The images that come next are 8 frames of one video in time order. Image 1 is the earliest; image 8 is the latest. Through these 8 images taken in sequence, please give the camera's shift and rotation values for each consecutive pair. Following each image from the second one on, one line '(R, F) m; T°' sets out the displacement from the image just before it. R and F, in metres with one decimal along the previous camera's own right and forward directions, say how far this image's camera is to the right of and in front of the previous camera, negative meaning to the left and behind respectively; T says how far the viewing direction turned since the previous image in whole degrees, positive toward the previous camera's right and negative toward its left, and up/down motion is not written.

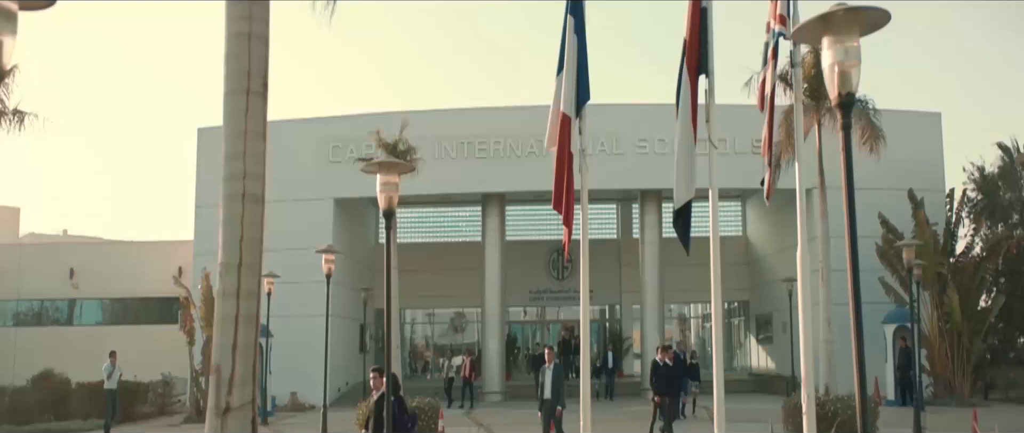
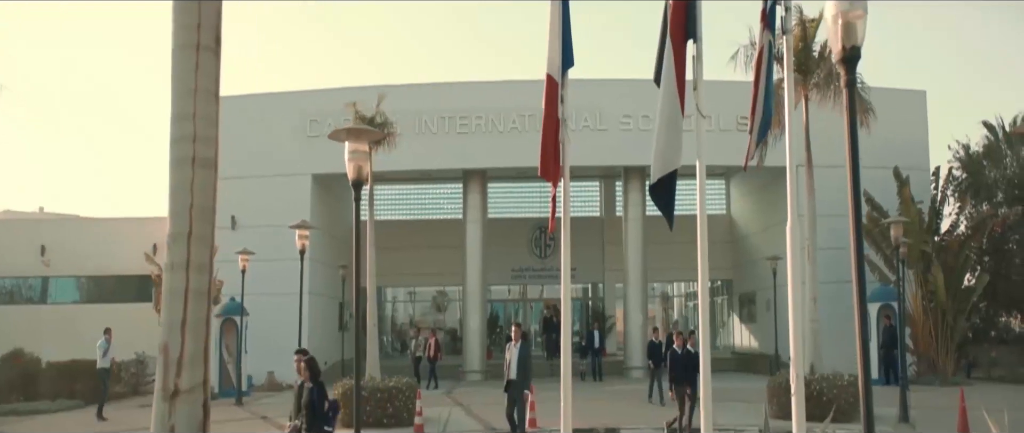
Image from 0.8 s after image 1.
(+0.1, +0.5) m; +1°
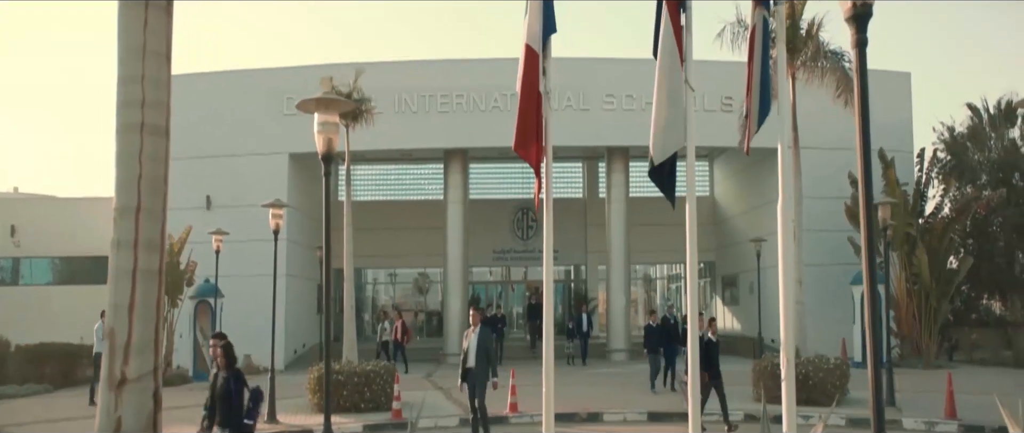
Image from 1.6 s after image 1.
(0.0, +0.5) m; +1°
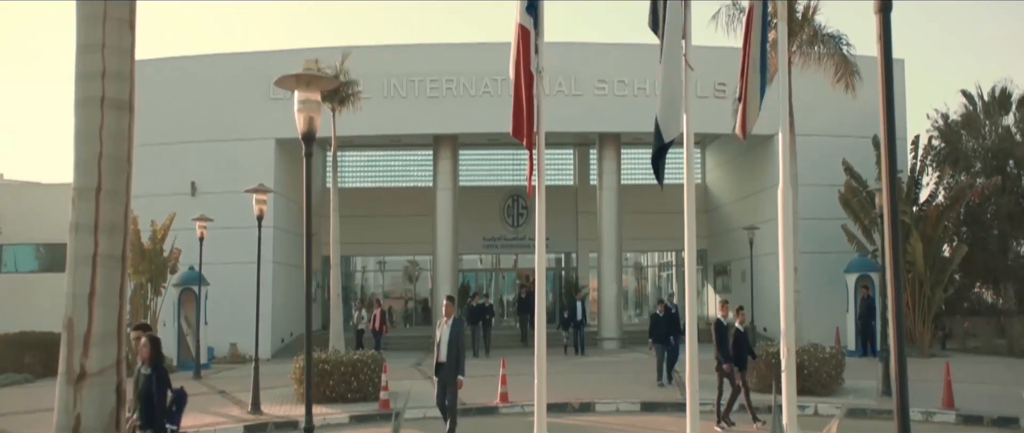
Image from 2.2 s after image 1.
(0.0, +0.4) m; +1°
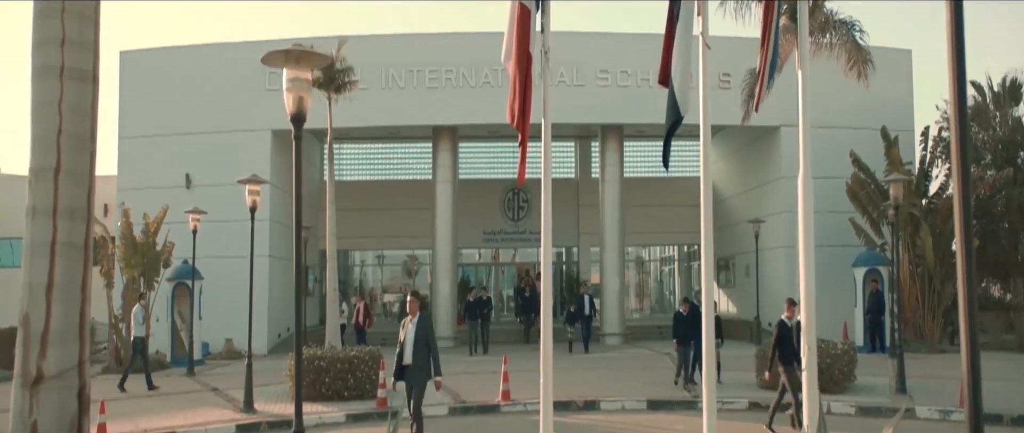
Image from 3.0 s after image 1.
(-0.1, +0.6) m; 0°
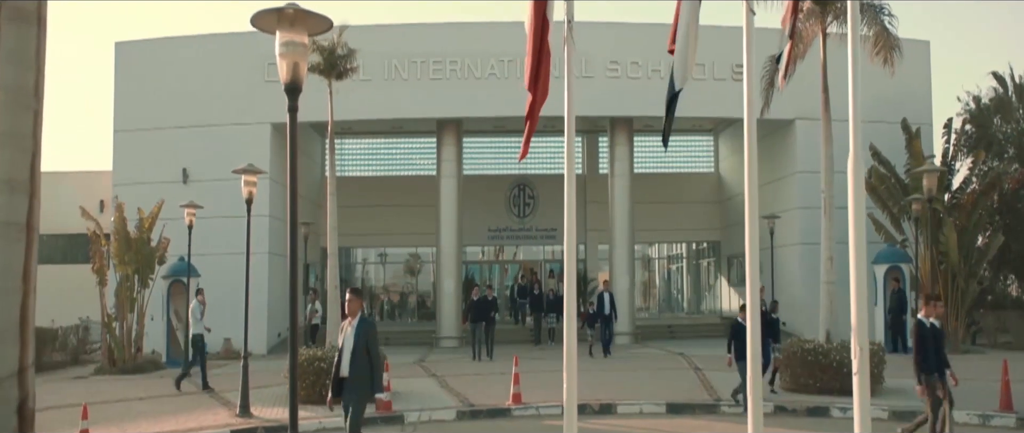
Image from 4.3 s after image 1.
(-0.2, +0.9) m; 0°
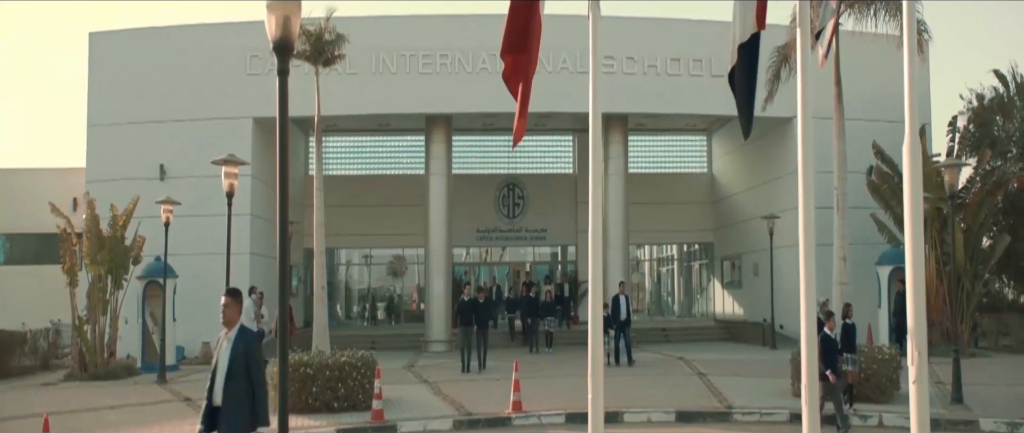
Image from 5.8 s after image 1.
(-0.3, +0.9) m; +1°
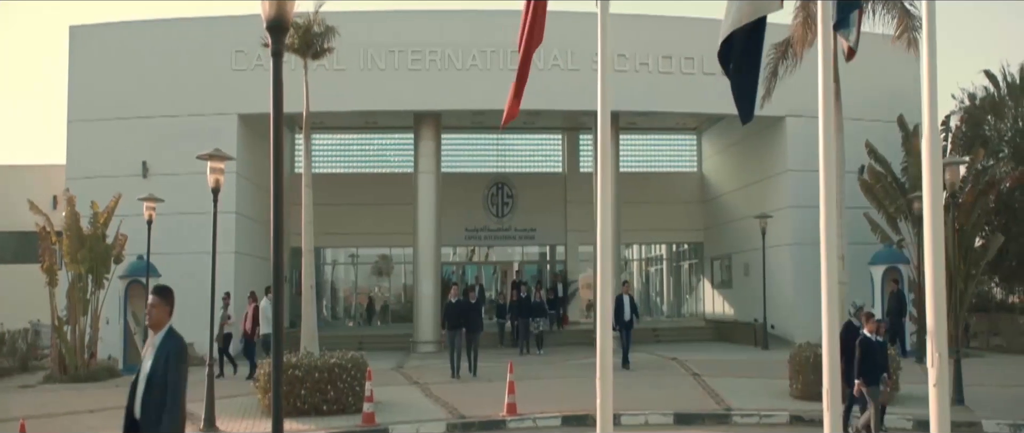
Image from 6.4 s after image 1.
(-0.1, +0.4) m; +1°
